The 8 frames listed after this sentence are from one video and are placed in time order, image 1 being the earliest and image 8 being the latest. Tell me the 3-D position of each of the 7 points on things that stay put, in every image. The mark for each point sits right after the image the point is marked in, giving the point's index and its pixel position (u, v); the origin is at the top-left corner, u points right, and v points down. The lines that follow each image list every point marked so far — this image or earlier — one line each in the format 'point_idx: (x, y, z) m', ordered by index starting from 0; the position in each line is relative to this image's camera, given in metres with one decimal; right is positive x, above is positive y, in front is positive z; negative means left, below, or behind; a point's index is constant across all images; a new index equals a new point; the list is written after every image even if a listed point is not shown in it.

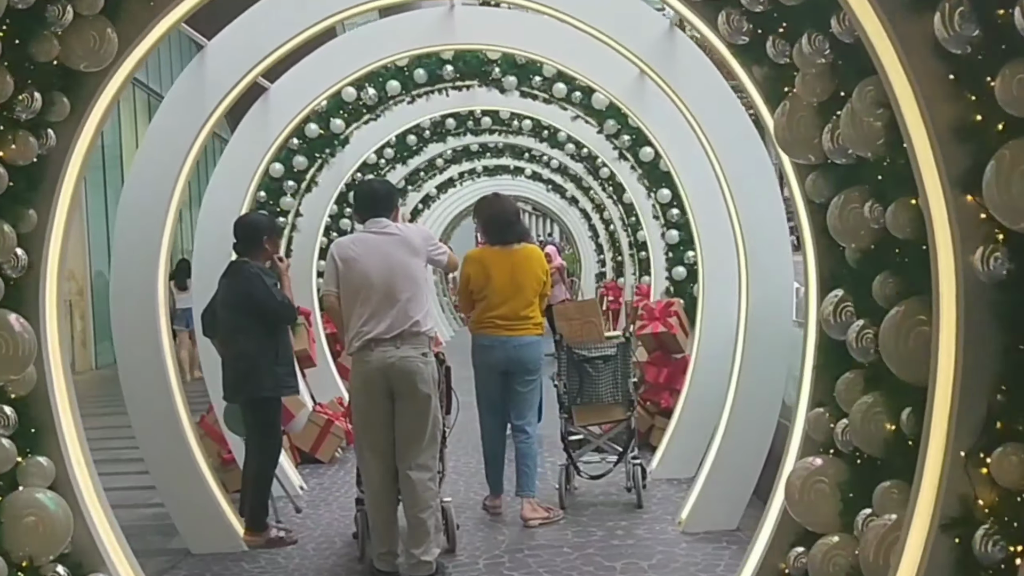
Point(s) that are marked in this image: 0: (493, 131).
0: (-0.2, +1.5, +10.8) m
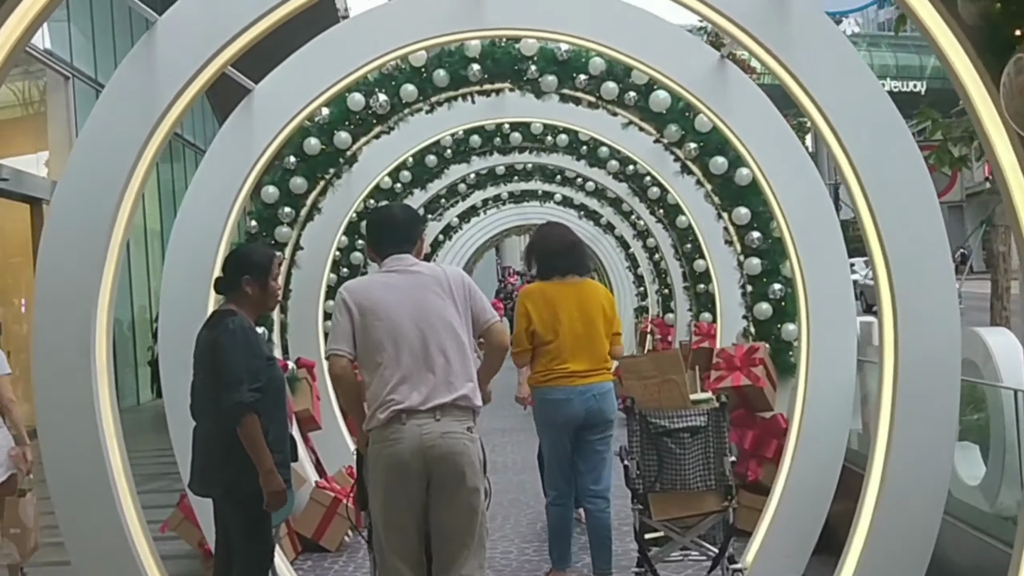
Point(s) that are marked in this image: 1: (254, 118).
0: (+0.1, +1.2, +9.4) m
1: (-1.3, +0.8, +5.5) m
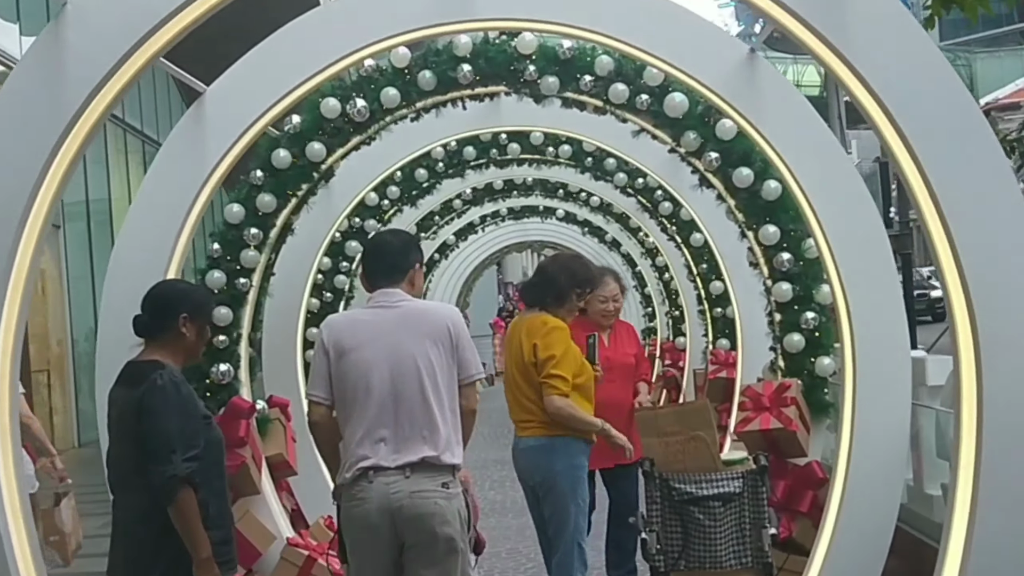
0: (+0.1, +1.0, +8.7) m
1: (-1.3, +0.7, +4.7) m
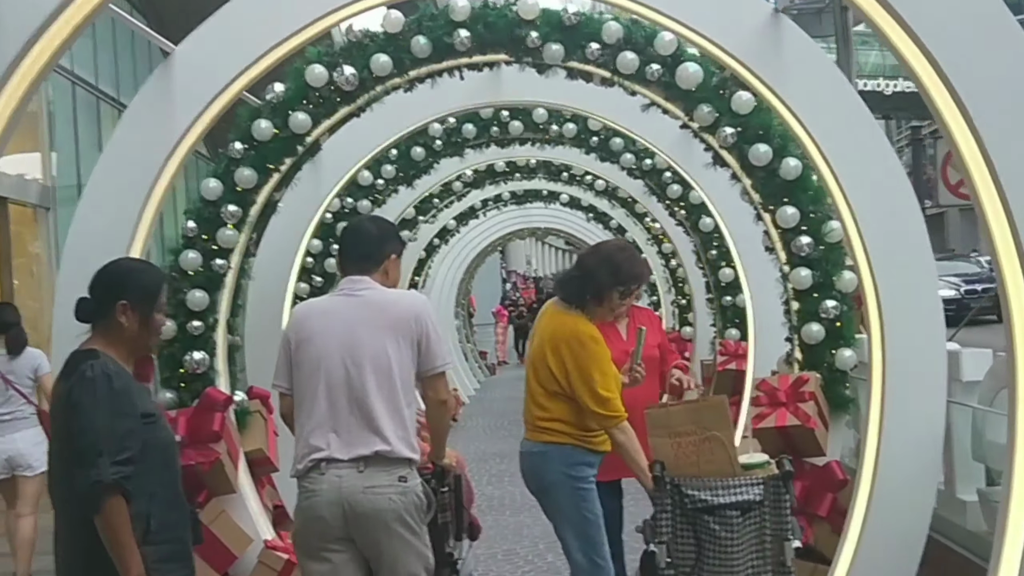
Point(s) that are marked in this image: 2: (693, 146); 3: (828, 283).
0: (+0.1, +1.1, +8.3) m
1: (-1.3, +0.8, +4.3) m
2: (+1.1, +0.9, +6.8) m
3: (+1.5, 0.0, +5.3) m
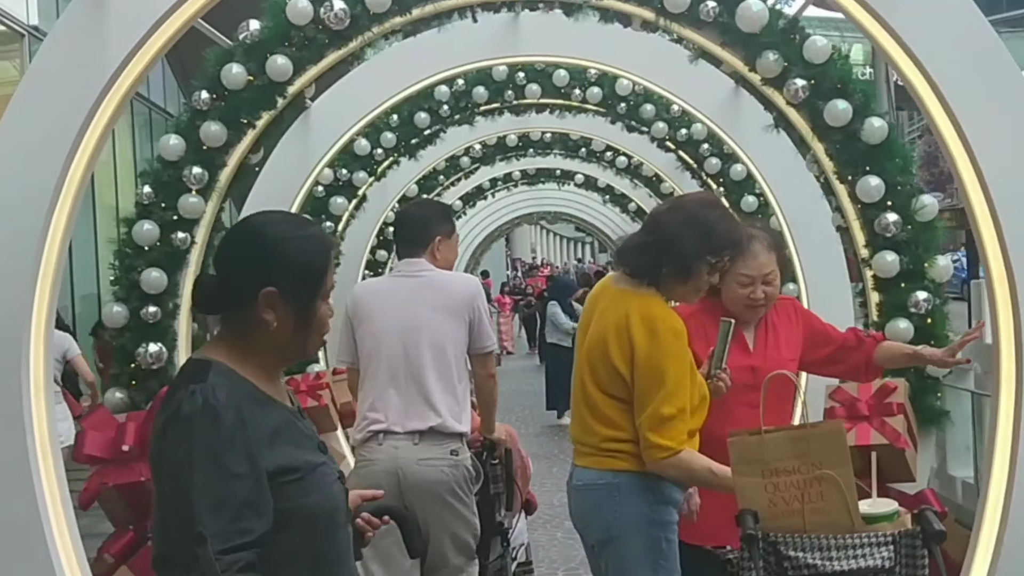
0: (+0.2, +1.2, +7.3) m
1: (-1.2, +0.8, +3.4) m
2: (+1.2, +0.9, +5.9) m
3: (+1.6, +0.1, +4.3) m
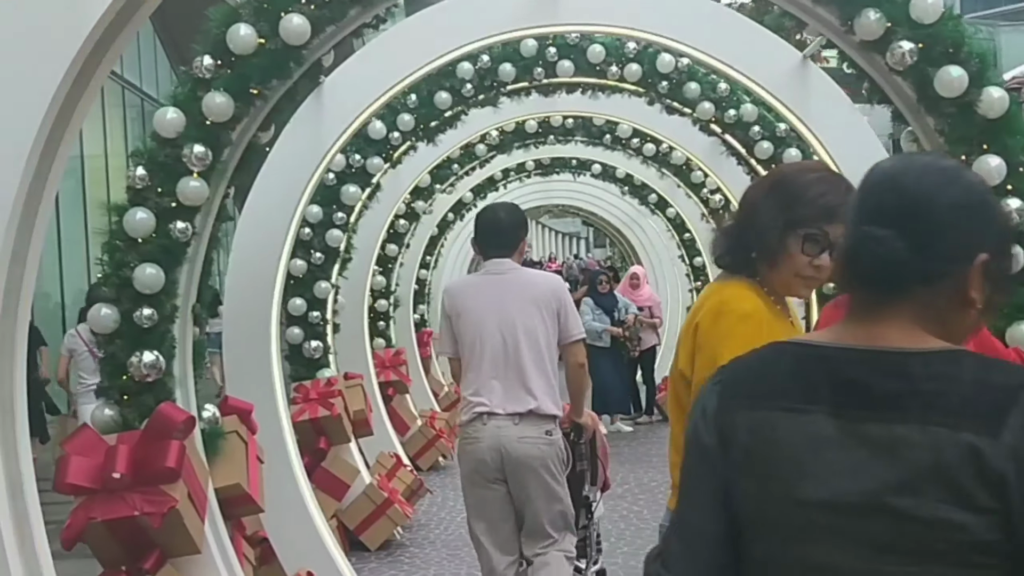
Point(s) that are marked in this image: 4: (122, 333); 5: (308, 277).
0: (+0.3, +1.2, +6.7) m
1: (-1.0, +0.8, +2.7) m
2: (+1.4, +0.9, +5.2) m
3: (+1.8, +0.1, +3.7) m
4: (-1.3, -0.2, +3.8) m
5: (-1.1, +0.1, +6.2) m
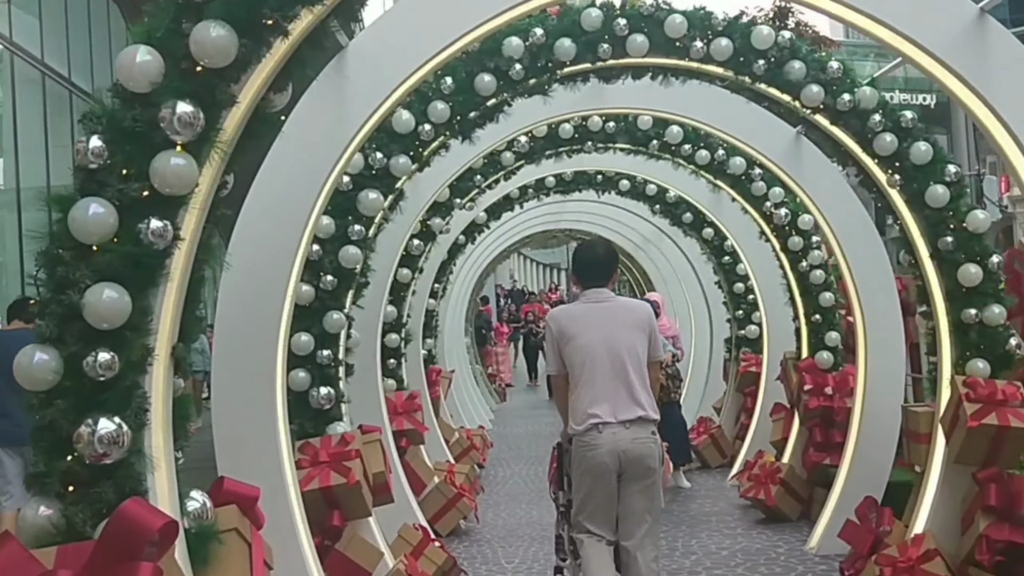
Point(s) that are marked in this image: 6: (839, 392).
0: (+0.6, +1.0, +5.5) m
1: (-0.7, +0.8, +1.5) m
2: (+1.7, +0.8, +4.0) m
3: (+2.1, 0.0, +2.5) m
4: (-1.0, -0.2, +2.5) m
5: (-0.9, -0.1, +4.9) m
6: (+2.1, -0.7, +7.2) m
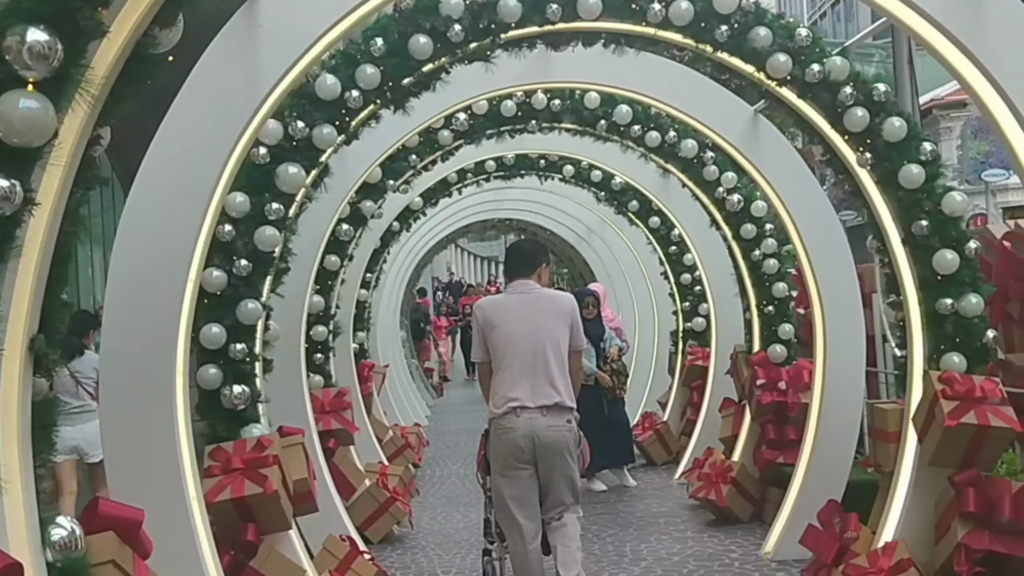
0: (+0.3, +1.1, +5.0) m
1: (-0.7, +0.8, +0.9) m
2: (+1.5, +0.9, +3.6) m
3: (+2.0, +0.1, +2.1) m
4: (-1.1, -0.2, +1.9) m
5: (-1.1, 0.0, +4.4) m
6: (+1.7, -0.6, +6.8) m
